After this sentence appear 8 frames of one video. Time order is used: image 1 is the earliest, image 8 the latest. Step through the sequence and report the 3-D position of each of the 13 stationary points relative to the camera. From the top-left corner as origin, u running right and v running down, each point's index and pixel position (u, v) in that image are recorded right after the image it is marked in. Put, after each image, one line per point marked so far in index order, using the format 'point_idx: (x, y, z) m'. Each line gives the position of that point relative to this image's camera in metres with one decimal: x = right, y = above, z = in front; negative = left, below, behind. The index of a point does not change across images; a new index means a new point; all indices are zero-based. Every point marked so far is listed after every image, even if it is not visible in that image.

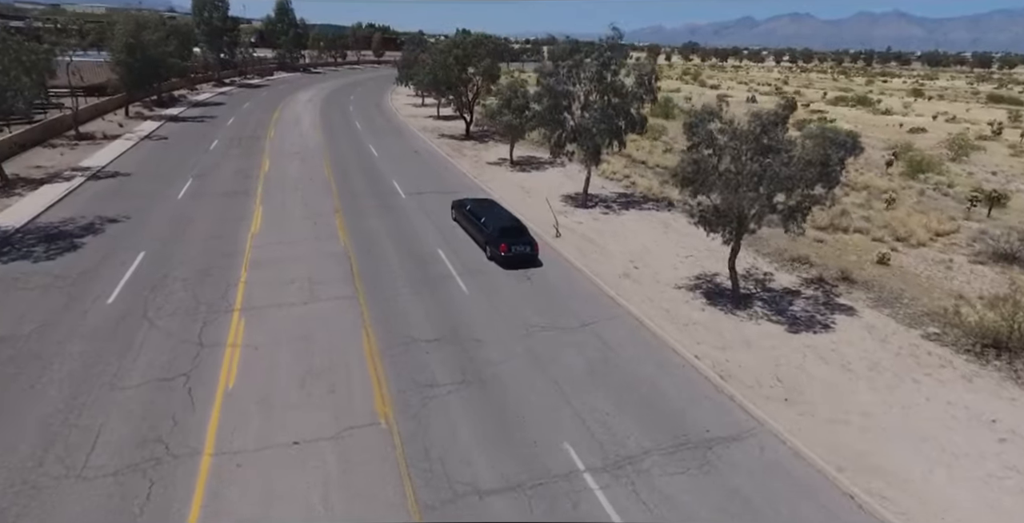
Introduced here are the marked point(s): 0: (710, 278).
0: (+6.8, -0.6, +18.5) m
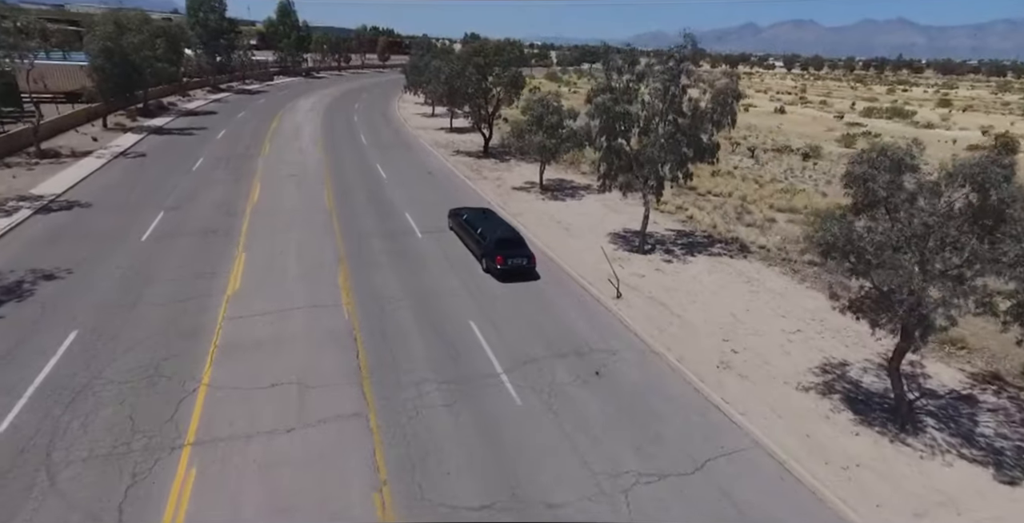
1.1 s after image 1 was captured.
0: (+8.3, -2.8, +13.7) m
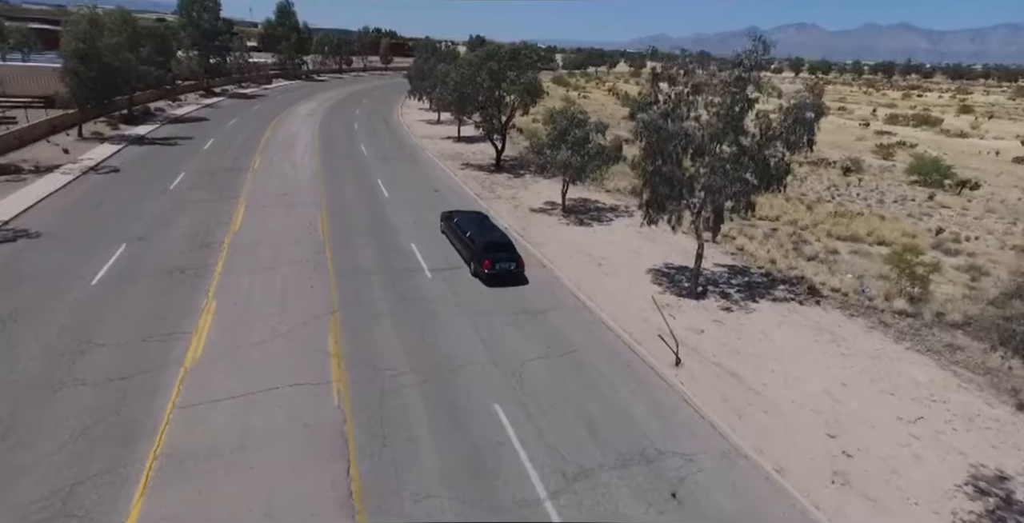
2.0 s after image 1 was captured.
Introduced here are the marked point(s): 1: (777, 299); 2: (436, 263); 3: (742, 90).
0: (+9.1, -4.3, +10.2) m
1: (+8.8, -1.2, +18.1) m
2: (-2.8, -0.1, +20.0) m
3: (+7.0, +5.1, +16.4) m
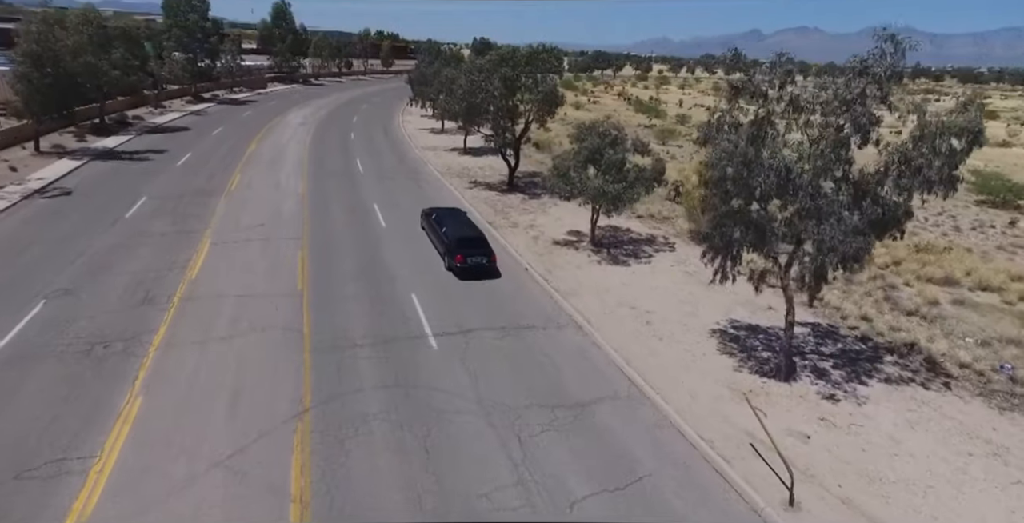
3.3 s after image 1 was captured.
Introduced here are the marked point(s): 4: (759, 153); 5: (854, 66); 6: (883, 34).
0: (+9.9, -6.0, +5.8) m
1: (+9.6, -3.0, +13.8) m
2: (-2.0, -1.8, +15.7) m
3: (+7.7, +3.4, +12.1) m
4: (+5.6, +2.5, +12.6) m
5: (+7.8, +4.4, +12.4) m
6: (+8.1, +5.0, +11.9) m
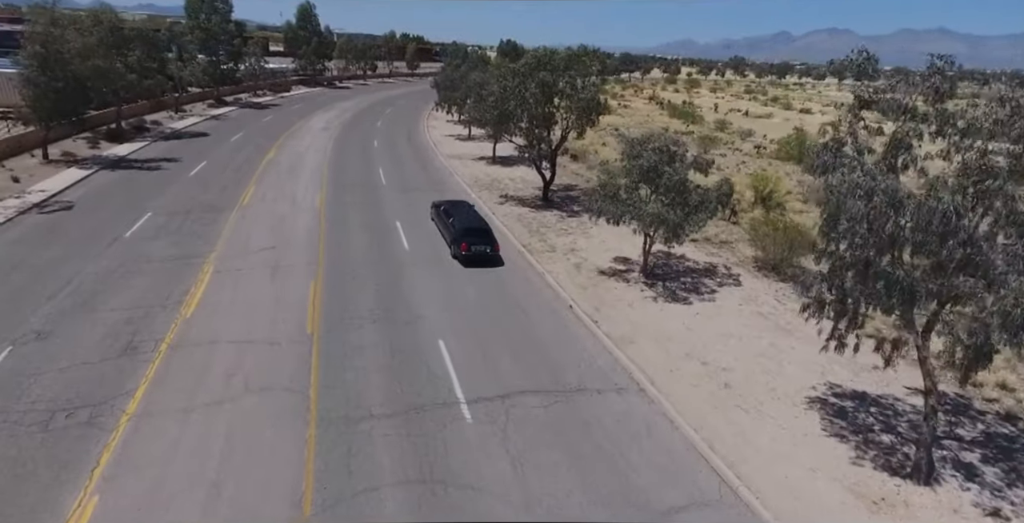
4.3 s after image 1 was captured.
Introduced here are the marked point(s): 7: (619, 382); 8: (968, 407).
0: (+10.6, -7.2, +2.5) m
1: (+10.7, -4.3, +10.5) m
2: (-0.8, -3.0, +12.9) m
3: (+8.8, +2.2, +9.0) m
4: (+6.7, +1.3, +9.5) m
5: (+8.9, +3.2, +9.3) m
6: (+9.2, +3.7, +8.8) m
7: (+2.7, -3.0, +13.6) m
8: (+10.5, -3.3, +12.8) m
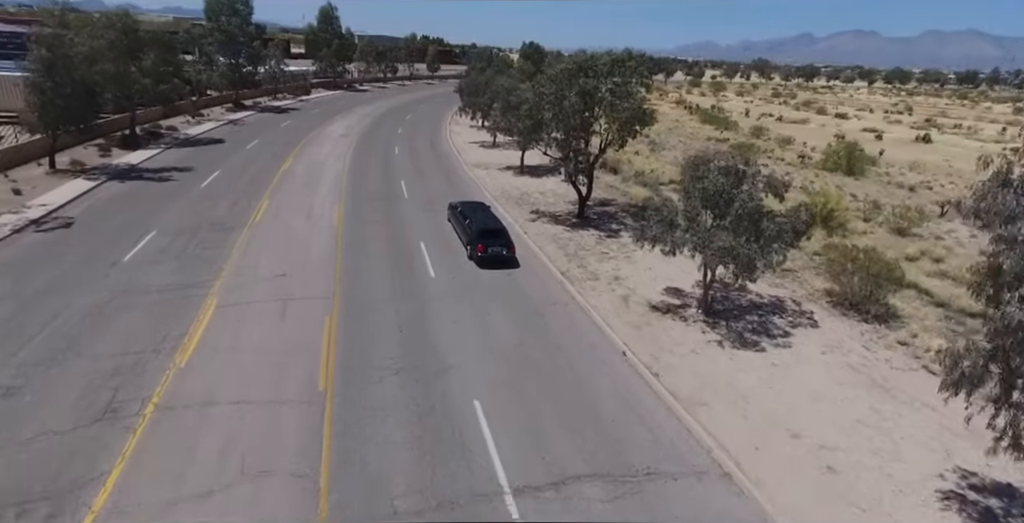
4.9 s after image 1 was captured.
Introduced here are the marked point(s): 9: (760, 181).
0: (+11.3, -8.4, -0.2) m
1: (+11.6, -5.4, +7.8) m
2: (+0.2, -4.0, +10.5) m
3: (+9.8, +1.0, +6.3) m
4: (+7.7, +0.2, +6.9) m
5: (+9.9, +2.0, +6.6) m
6: (+10.2, +2.6, +6.1) m
7: (+3.8, -4.1, +11.1) m
8: (+11.6, -4.5, +10.1) m
9: (+7.6, +2.5, +16.6) m
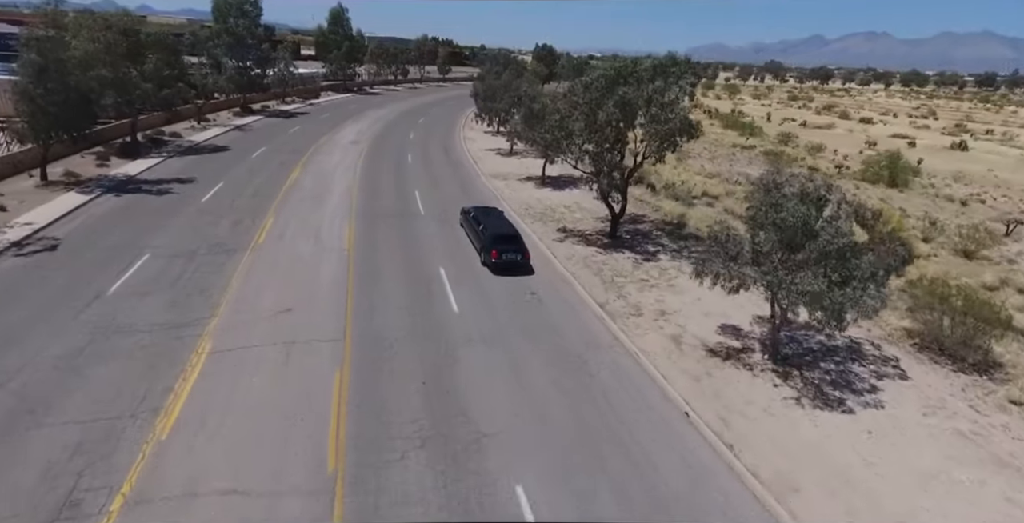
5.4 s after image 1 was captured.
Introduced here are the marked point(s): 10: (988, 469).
0: (+12.1, -9.4, -2.7) m
1: (+12.5, -6.5, +5.3) m
2: (+1.2, -5.0, +8.1) m
3: (+10.7, 0.0, +3.8) m
4: (+8.6, -0.9, +4.5) m
5: (+10.8, +1.0, +4.2) m
6: (+11.1, +1.5, +3.6) m
7: (+4.7, -5.1, +8.7) m
8: (+12.5, -5.6, +7.6) m
9: (+8.7, +1.4, +14.1) m
10: (+9.8, -4.3, +11.3) m
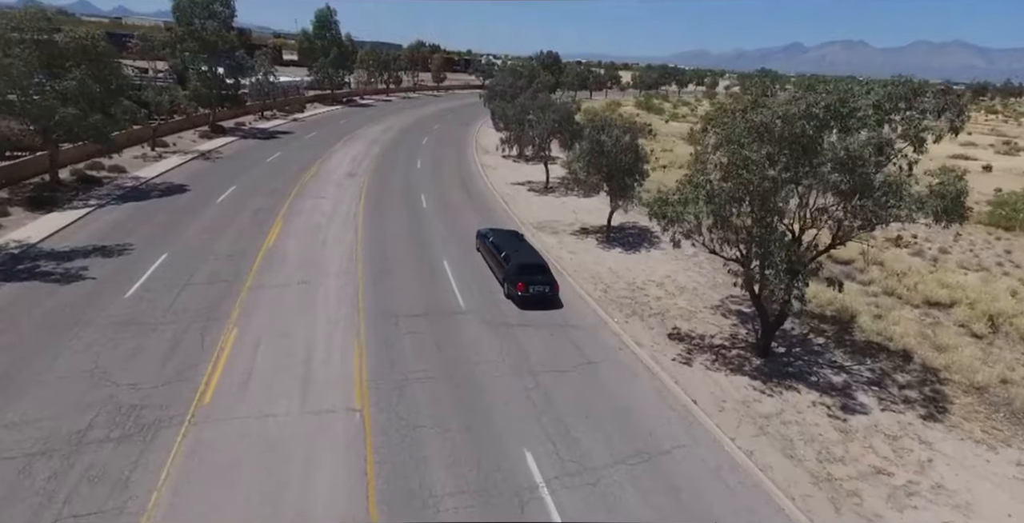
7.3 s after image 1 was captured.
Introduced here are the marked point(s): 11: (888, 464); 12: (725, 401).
0: (+15.8, -13.1, -11.6) m
1: (+16.1, -10.3, -3.5) m
2: (+4.6, -8.8, -1.0) m
3: (+14.3, -3.8, -5.0) m
4: (+12.2, -4.7, -4.4) m
5: (+14.4, -2.8, -4.6) m
6: (+14.6, -2.3, -5.1) m
7: (+8.1, -8.9, -0.3) m
8: (+16.0, -9.4, -1.2) m
9: (+11.9, -2.5, +5.3) m
10: (+13.2, -8.1, +2.4) m
11: (+8.6, -4.5, +12.2) m
12: (+5.7, -3.6, +14.5) m
